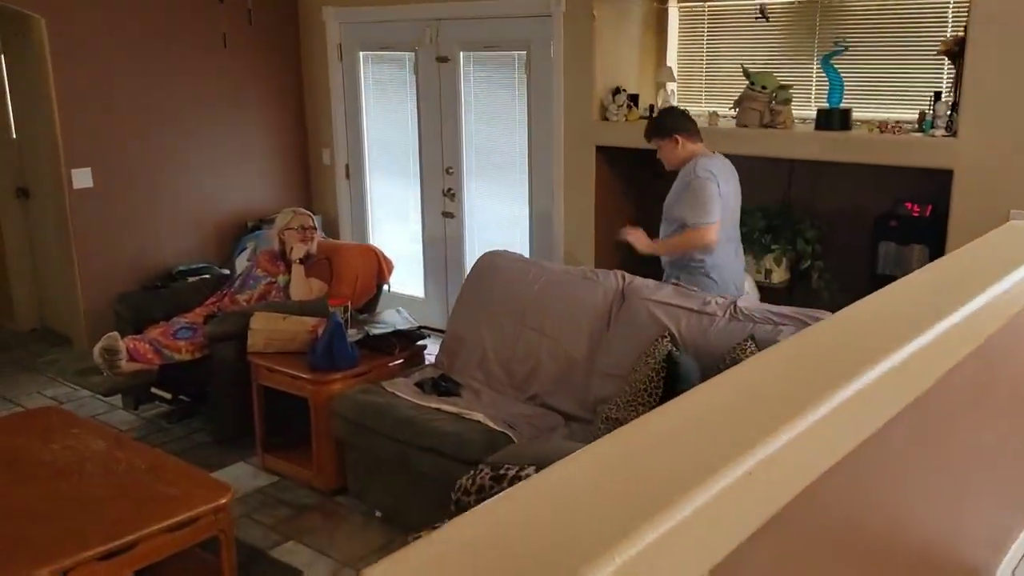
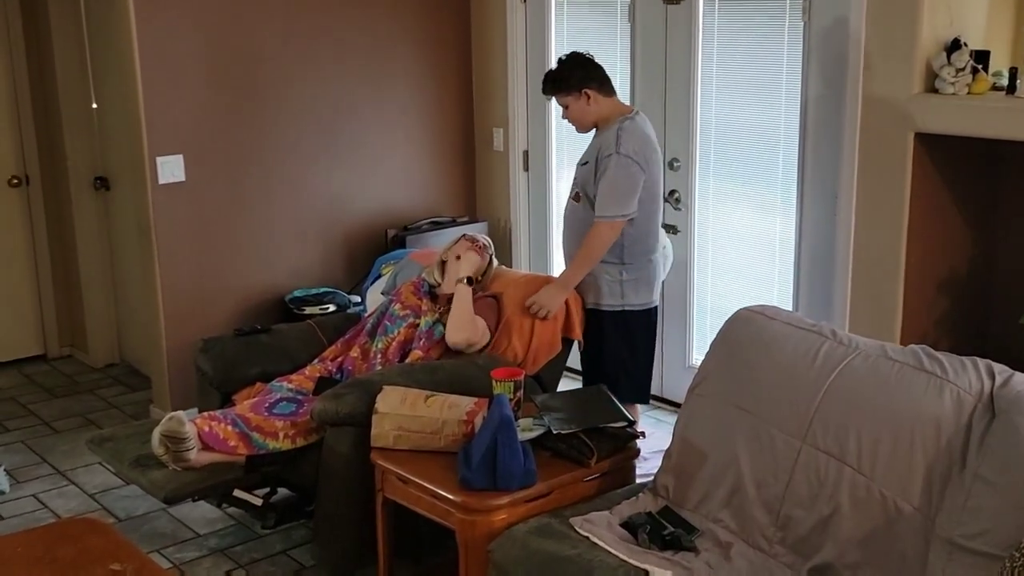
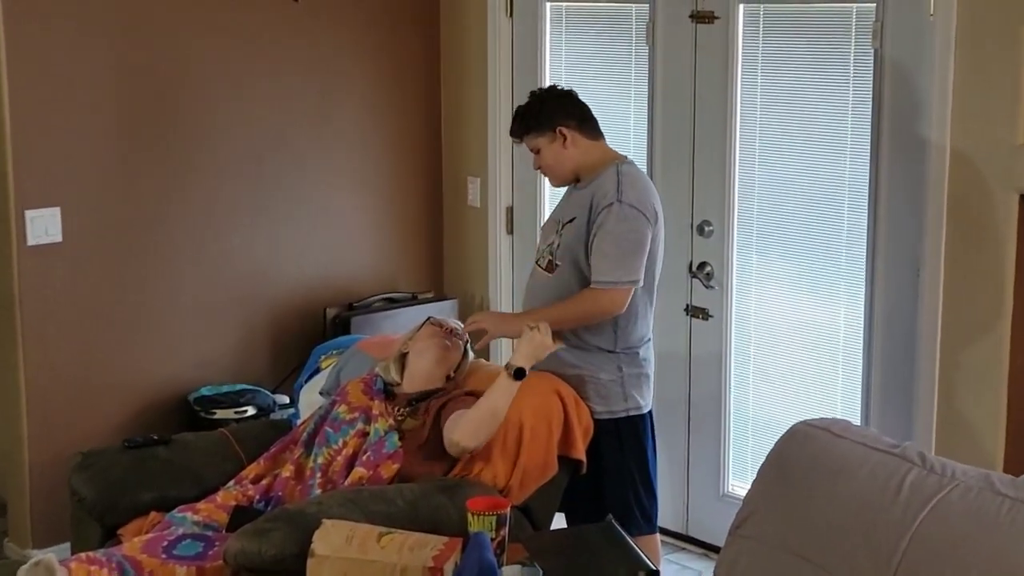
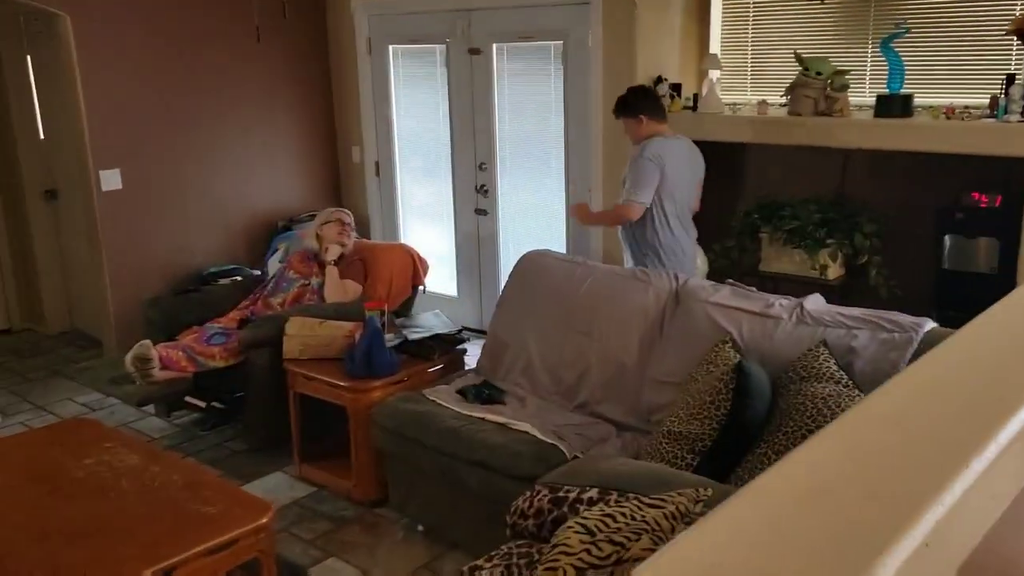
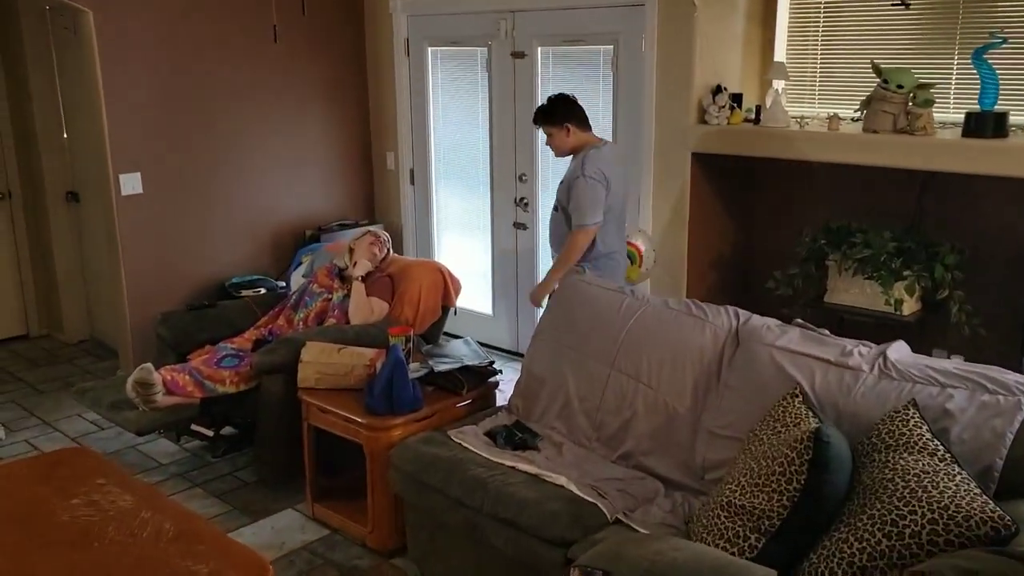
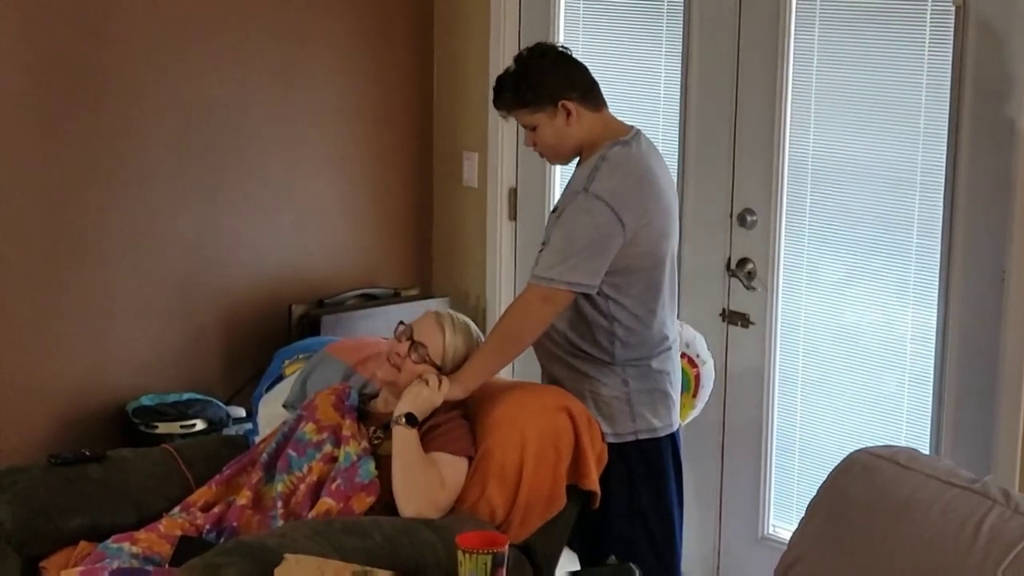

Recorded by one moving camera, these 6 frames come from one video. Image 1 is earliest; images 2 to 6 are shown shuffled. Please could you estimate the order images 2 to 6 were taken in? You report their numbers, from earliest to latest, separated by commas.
4, 5, 2, 3, 6
